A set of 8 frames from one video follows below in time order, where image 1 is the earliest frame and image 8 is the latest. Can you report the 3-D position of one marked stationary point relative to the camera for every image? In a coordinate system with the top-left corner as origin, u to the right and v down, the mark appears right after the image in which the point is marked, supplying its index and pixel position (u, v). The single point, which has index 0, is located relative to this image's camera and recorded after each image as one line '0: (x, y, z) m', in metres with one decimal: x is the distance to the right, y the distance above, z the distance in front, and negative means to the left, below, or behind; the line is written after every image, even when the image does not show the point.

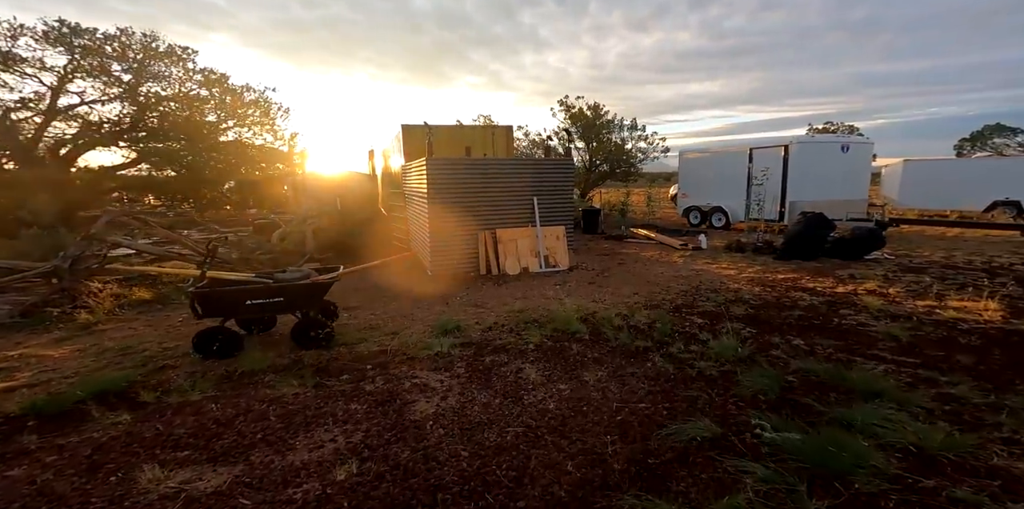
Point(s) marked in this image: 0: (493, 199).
0: (-0.4, +1.1, +9.3) m
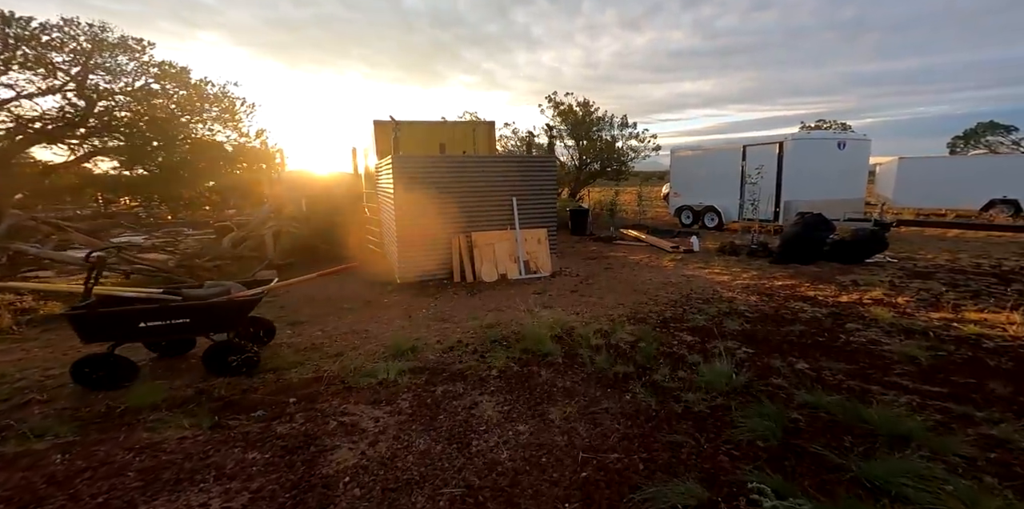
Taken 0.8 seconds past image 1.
0: (-0.9, +1.0, +8.5) m
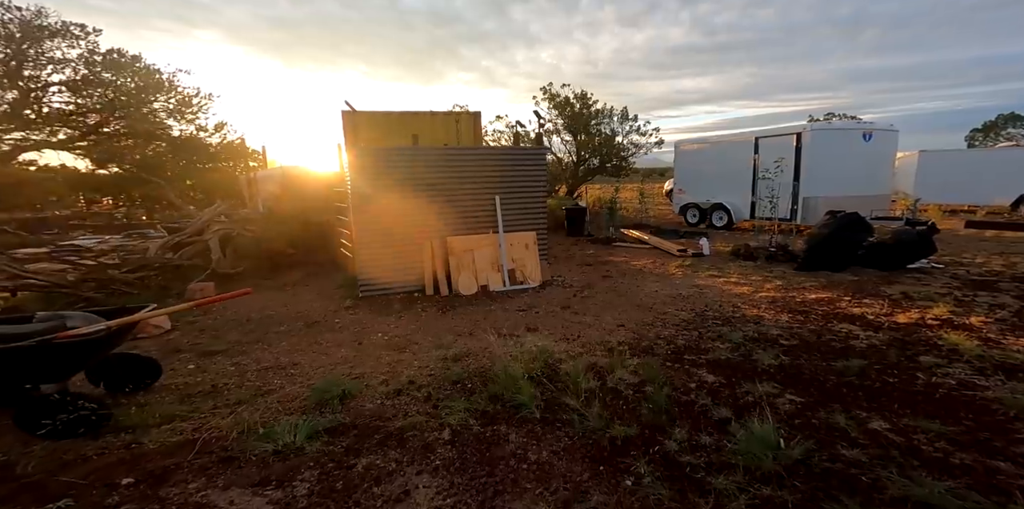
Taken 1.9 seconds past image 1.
0: (-1.2, +0.9, +7.2) m
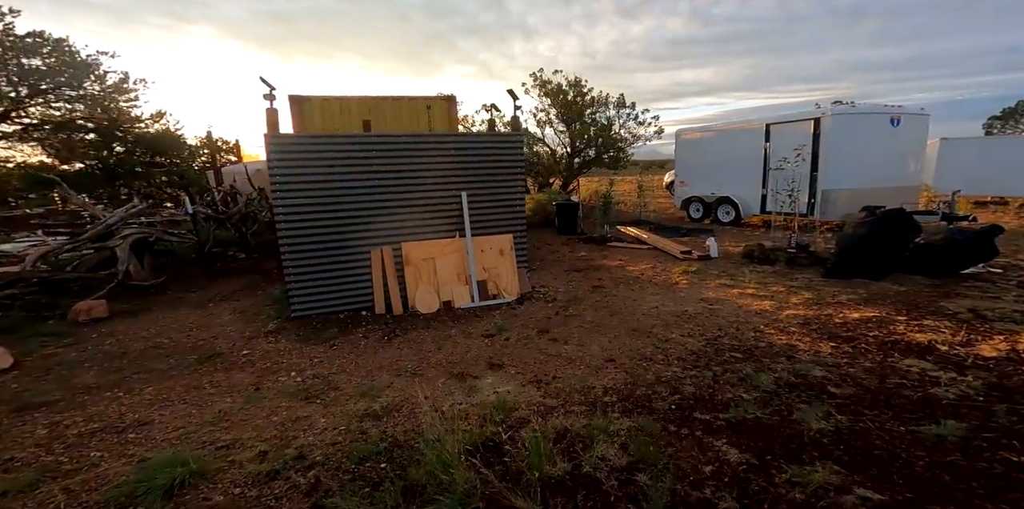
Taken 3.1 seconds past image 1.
0: (-1.6, +0.8, +5.9) m
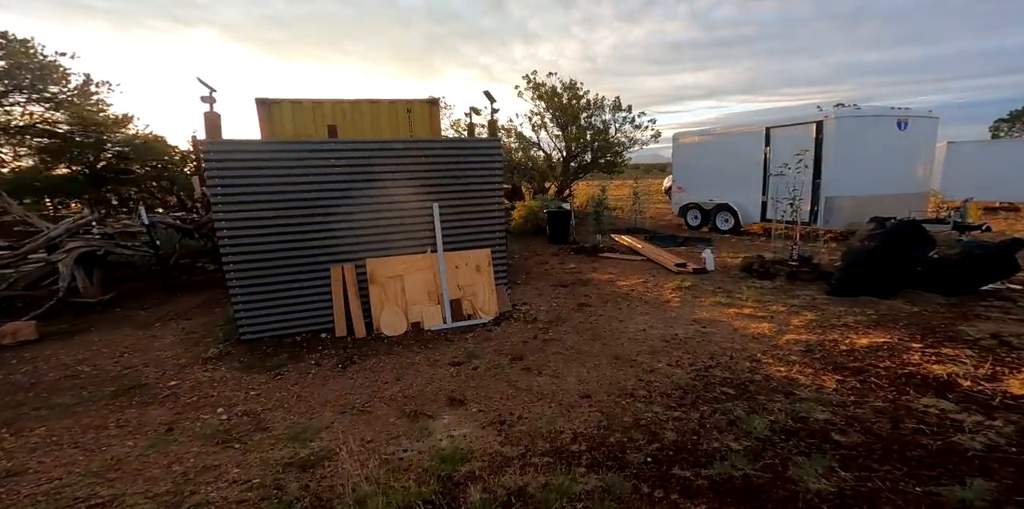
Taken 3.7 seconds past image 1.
0: (-1.9, +0.6, +5.4) m
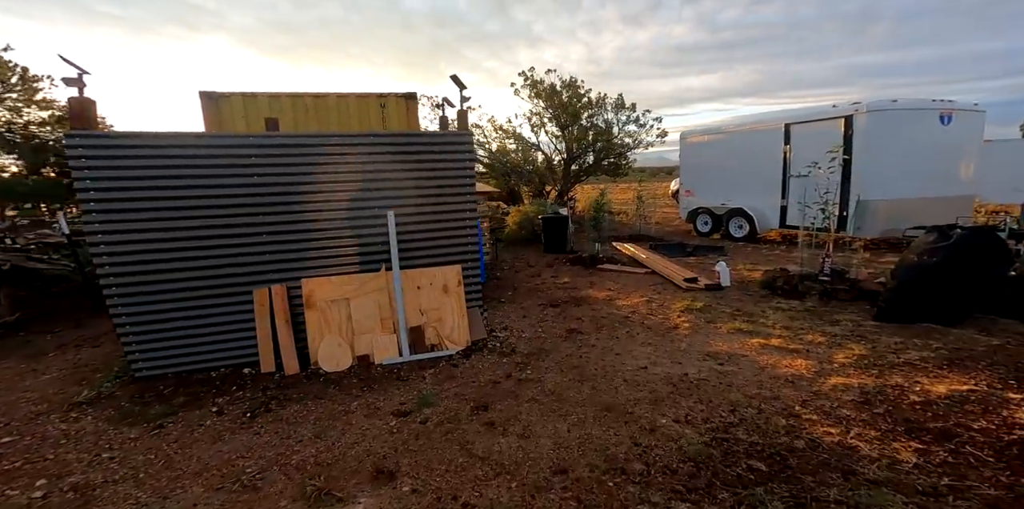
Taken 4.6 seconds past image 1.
0: (-2.2, +0.4, +4.4) m
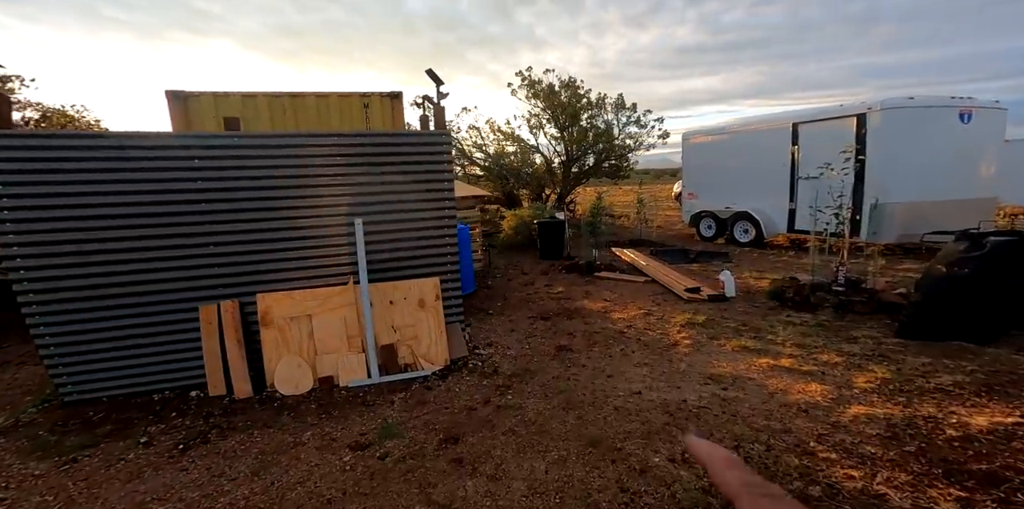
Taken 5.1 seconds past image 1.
0: (-2.4, +0.3, +3.9) m
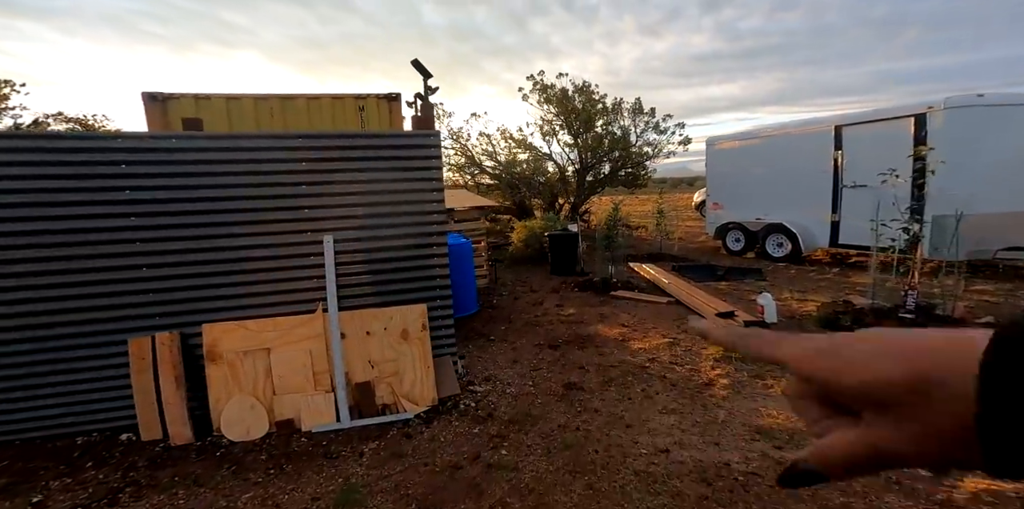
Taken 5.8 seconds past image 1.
0: (-2.4, +0.2, +3.3) m
